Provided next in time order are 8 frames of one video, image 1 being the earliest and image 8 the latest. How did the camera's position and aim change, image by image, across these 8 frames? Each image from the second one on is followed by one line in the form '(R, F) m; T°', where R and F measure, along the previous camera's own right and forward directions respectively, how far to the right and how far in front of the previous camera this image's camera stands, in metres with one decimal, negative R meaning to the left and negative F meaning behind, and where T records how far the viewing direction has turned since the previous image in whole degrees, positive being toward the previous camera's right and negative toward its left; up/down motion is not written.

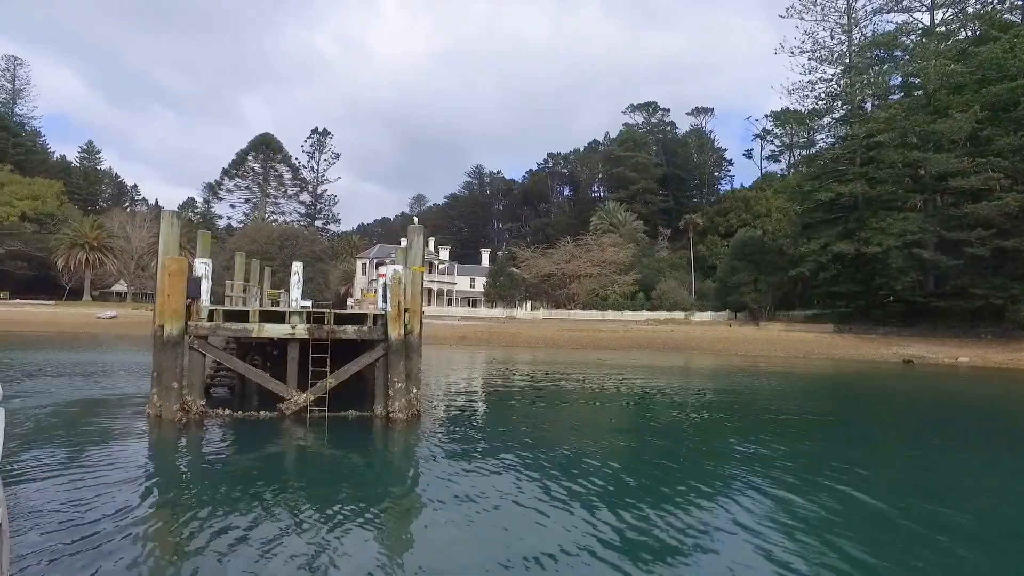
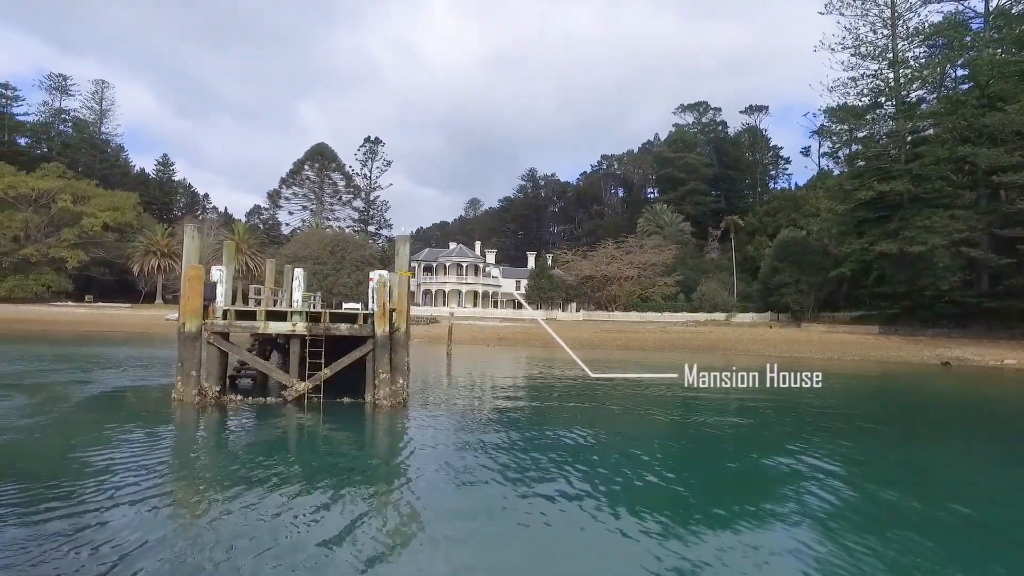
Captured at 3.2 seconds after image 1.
(+1.4, -1.0) m; -6°
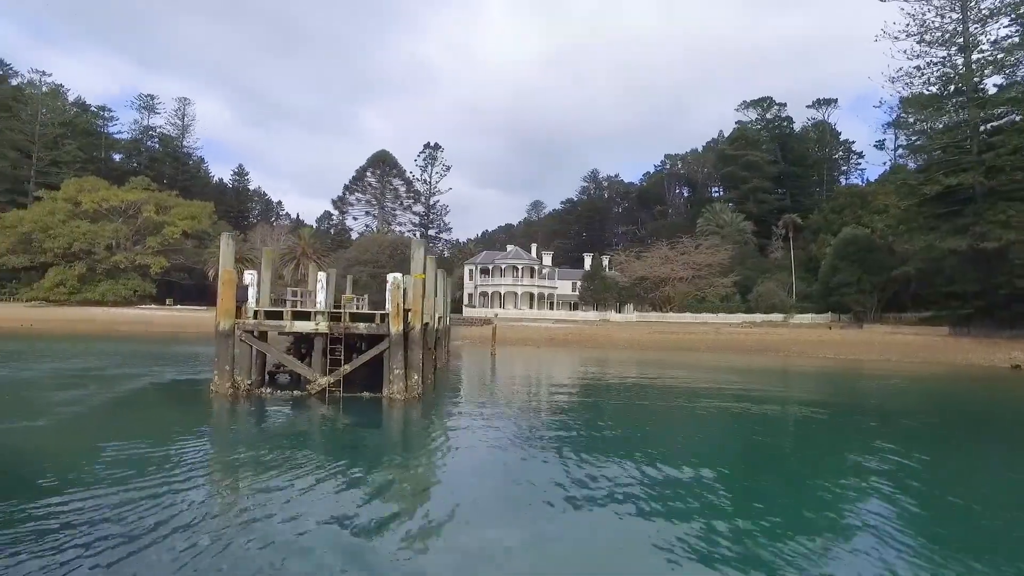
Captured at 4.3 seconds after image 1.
(+1.0, -0.4) m; -6°
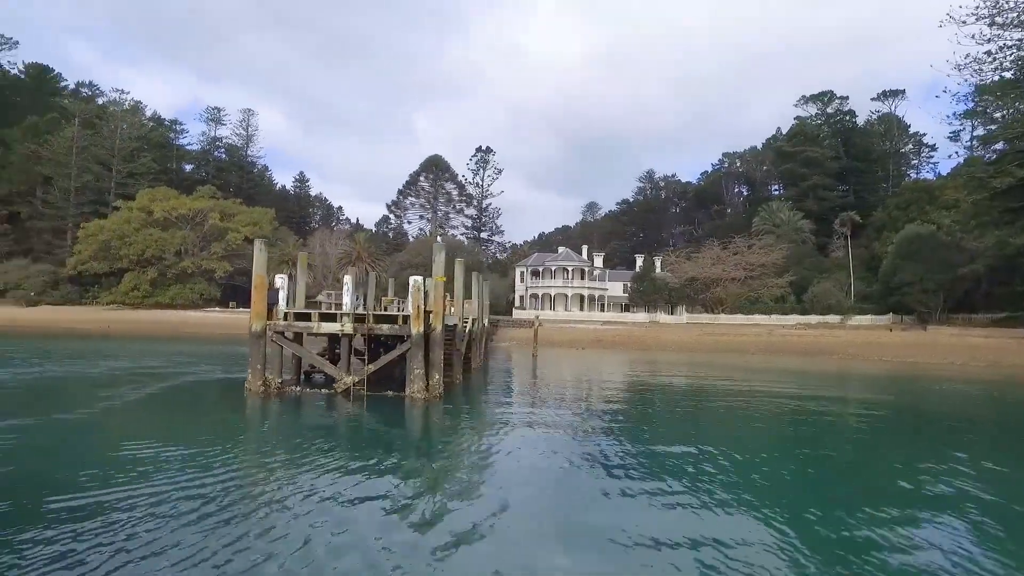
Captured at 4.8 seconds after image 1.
(+0.7, -0.1) m; -5°
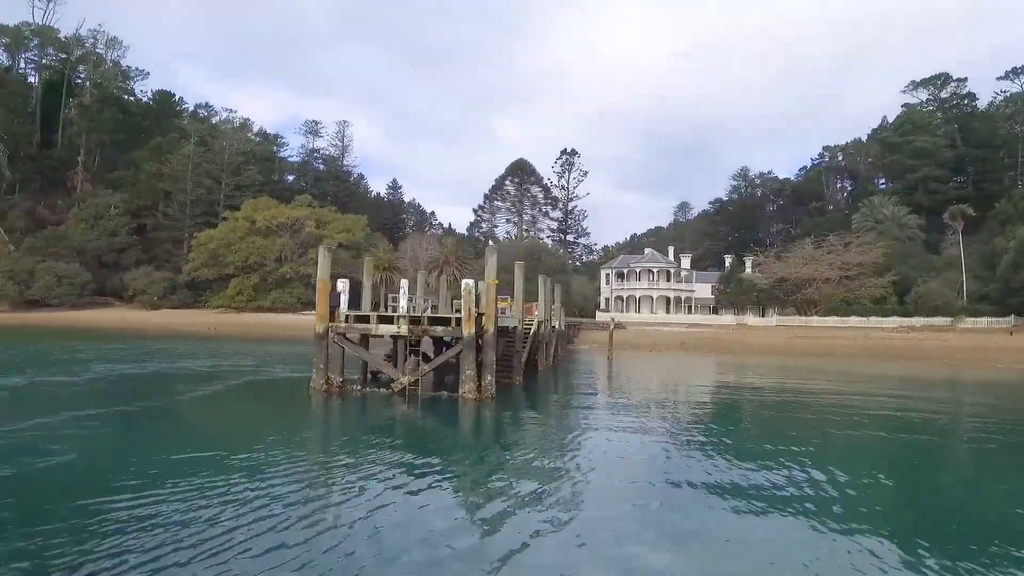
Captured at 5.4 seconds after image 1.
(+0.8, 0.0) m; -8°
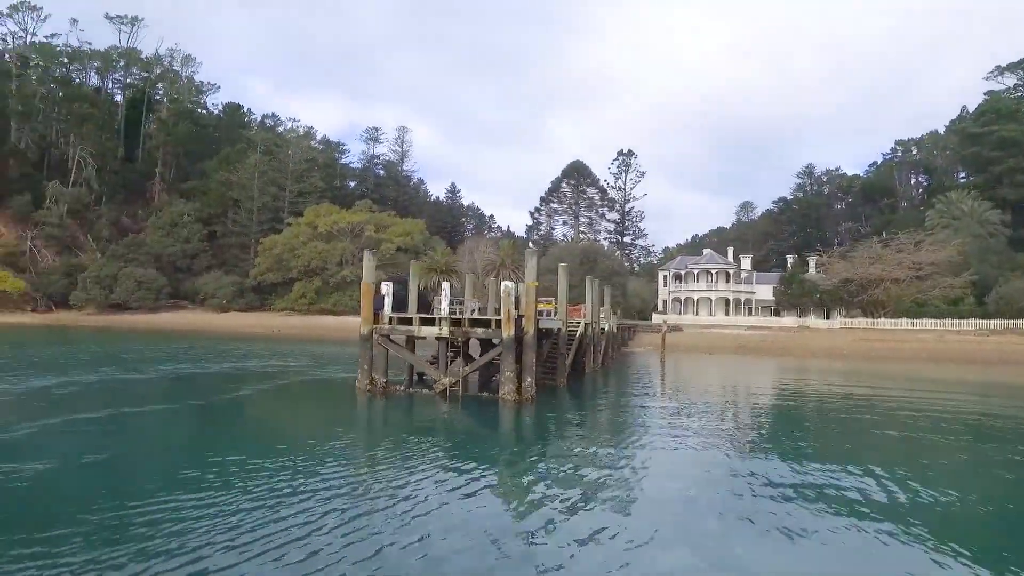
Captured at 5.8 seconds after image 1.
(+0.4, 0.0) m; -5°
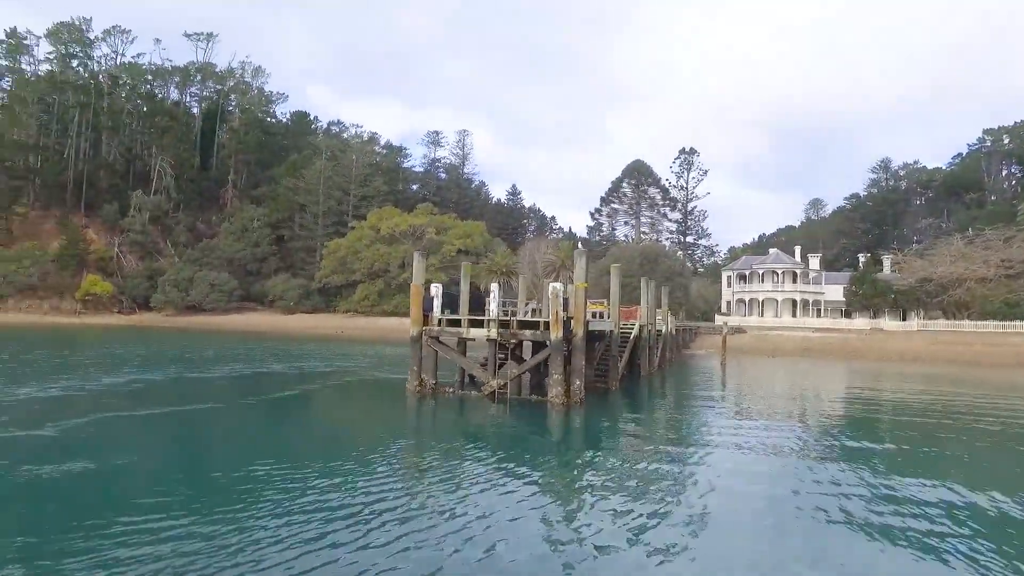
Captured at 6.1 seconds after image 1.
(+0.3, +0.1) m; -5°
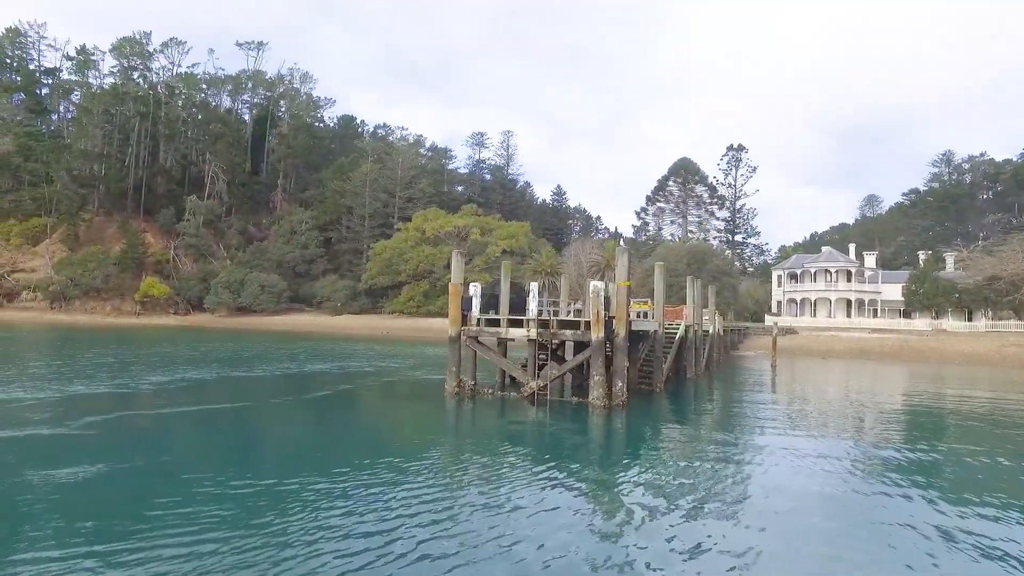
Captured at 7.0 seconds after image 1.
(+0.1, +0.2) m; -4°
